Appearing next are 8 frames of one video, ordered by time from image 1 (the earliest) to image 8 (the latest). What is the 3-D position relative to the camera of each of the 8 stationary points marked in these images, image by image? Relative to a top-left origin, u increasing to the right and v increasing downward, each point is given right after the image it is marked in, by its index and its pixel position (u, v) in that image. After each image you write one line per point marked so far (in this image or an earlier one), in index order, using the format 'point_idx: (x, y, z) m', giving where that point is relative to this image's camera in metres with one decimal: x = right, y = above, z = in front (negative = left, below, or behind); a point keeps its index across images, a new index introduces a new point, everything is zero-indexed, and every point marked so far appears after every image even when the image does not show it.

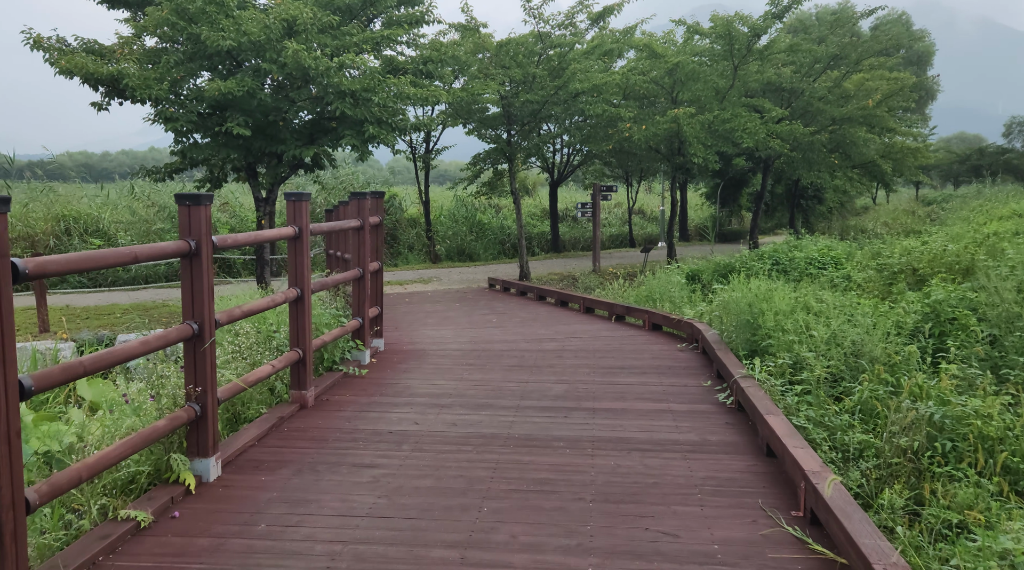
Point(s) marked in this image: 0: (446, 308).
0: (-0.8, -0.3, +10.8) m
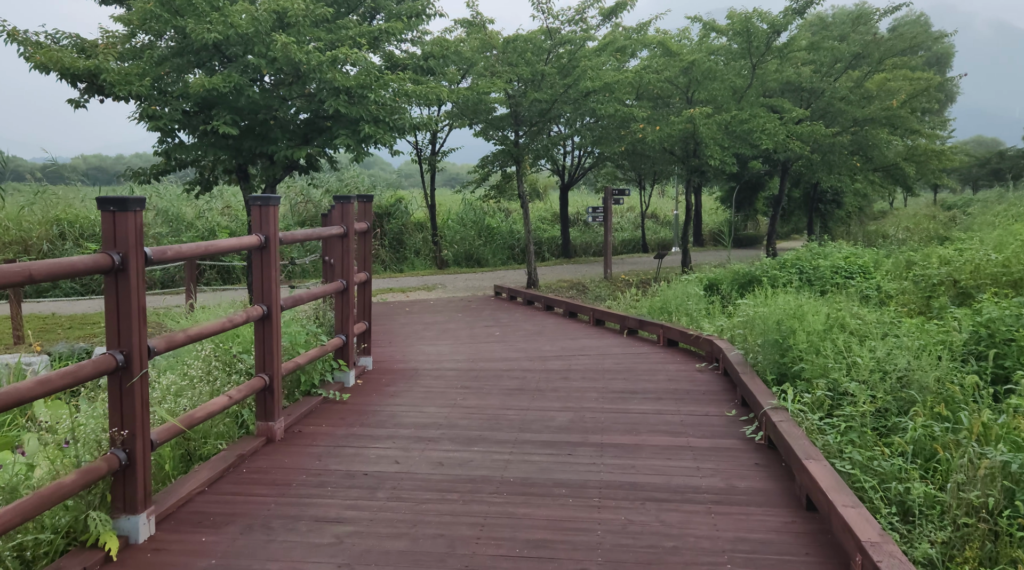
0: (-0.7, -0.4, +10.1) m
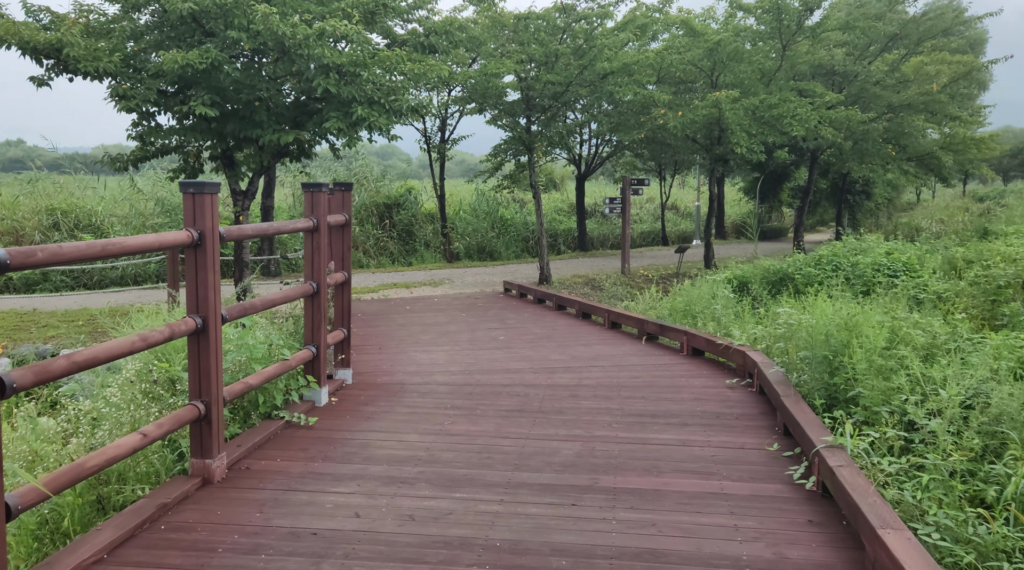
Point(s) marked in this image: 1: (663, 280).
0: (-0.7, -0.4, +9.3) m
1: (+2.3, 0.0, +13.7) m
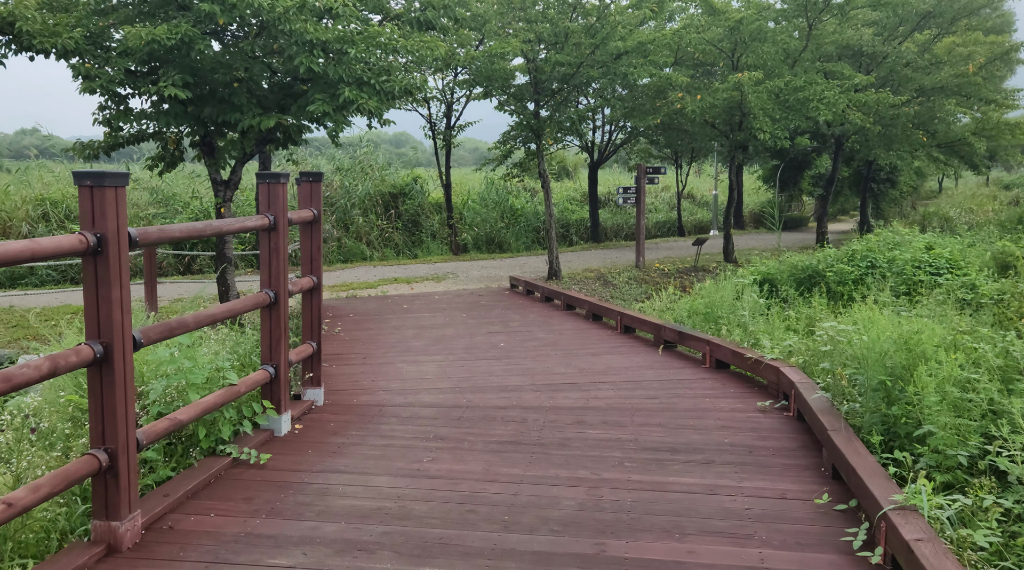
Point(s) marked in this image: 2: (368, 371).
0: (-0.6, -0.3, +8.5) m
1: (+2.4, +0.1, +12.9) m
2: (-0.9, -0.6, +5.8) m
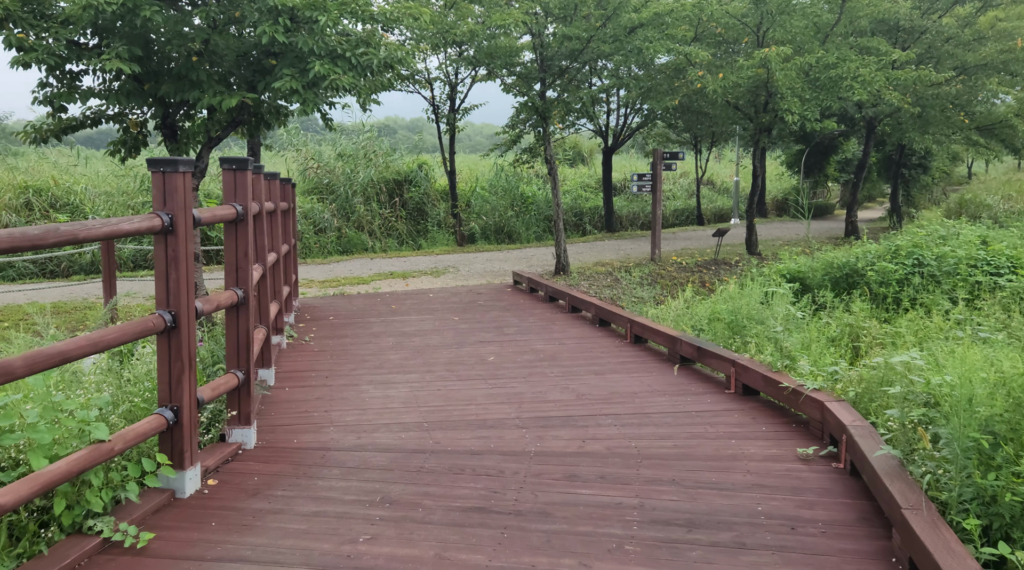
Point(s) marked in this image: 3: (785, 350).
0: (-0.6, -0.3, +7.6) m
1: (+2.5, +0.2, +11.9) m
2: (-1.0, -0.6, +4.9) m
3: (+1.5, -0.4, +5.0) m
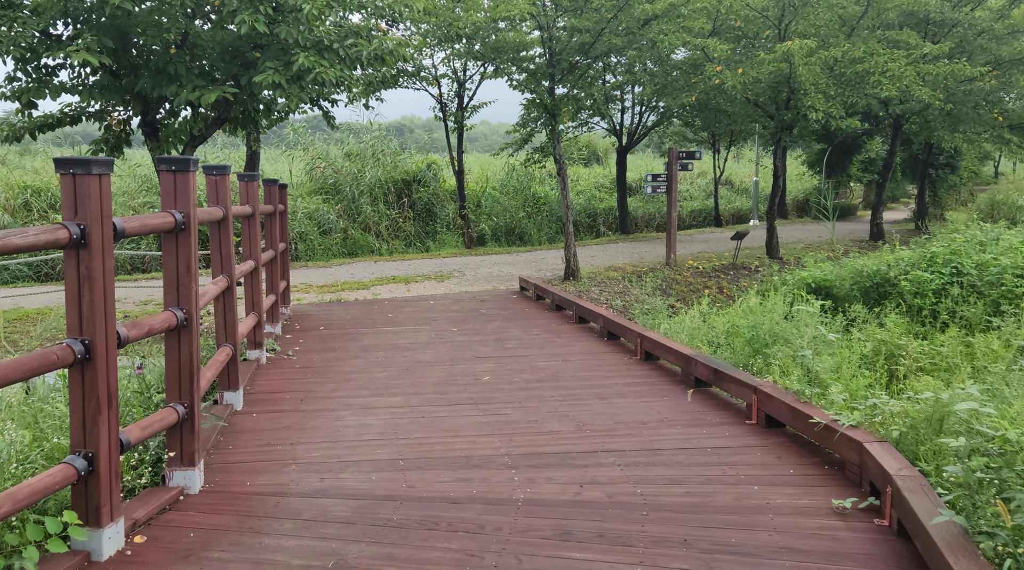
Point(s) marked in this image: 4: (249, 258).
0: (-0.6, -0.4, +7.1) m
1: (+2.6, +0.1, +11.3) m
2: (-1.1, -0.7, +4.3) m
3: (+1.5, -0.5, +4.4) m
4: (-1.7, +0.2, +5.8) m
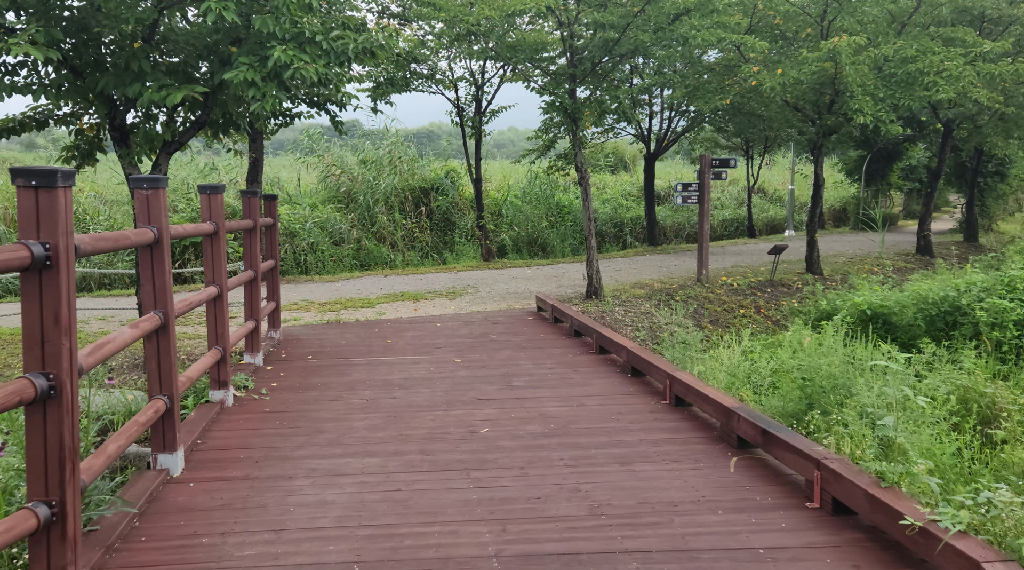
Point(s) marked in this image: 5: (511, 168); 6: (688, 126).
0: (-0.6, -0.6, +6.2) m
1: (+2.8, -0.1, +10.3) m
2: (-1.1, -0.8, +3.5) m
3: (+1.5, -0.6, +3.5) m
4: (-1.7, 0.0, +5.0) m
5: (0.0, +2.6, +19.8) m
6: (+3.0, +2.7, +15.0) m
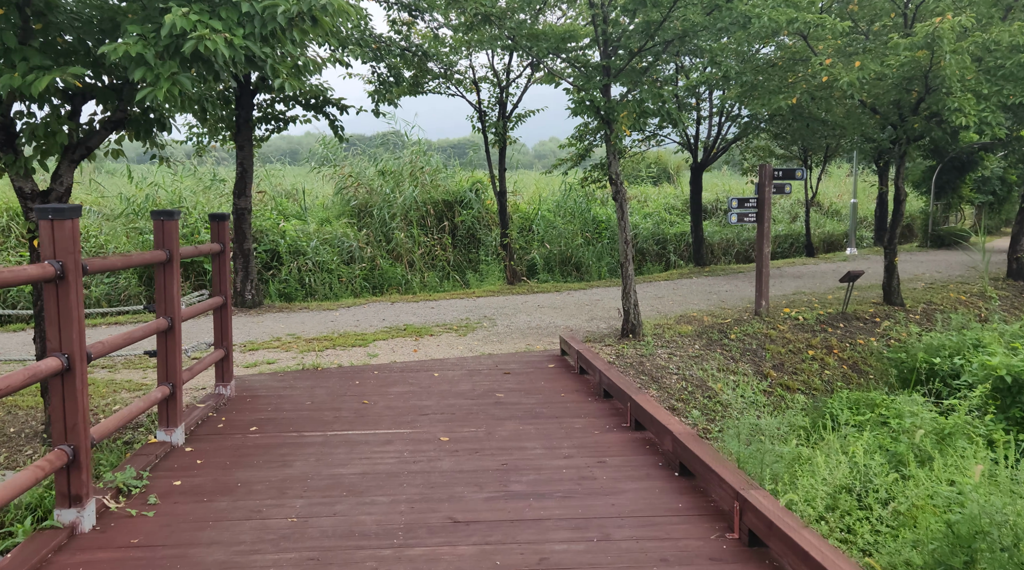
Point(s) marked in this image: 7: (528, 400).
0: (-0.5, -0.9, +4.5) m
1: (+3.0, -0.5, +8.5) m
2: (-1.2, -1.1, +1.8) m
3: (+1.4, -0.9, +1.7) m
4: (-1.7, -0.3, +3.4) m
5: (+0.7, +2.2, +18.1) m
6: (+3.4, +2.3, +13.2) m
7: (+0.1, -0.8, +5.9) m
